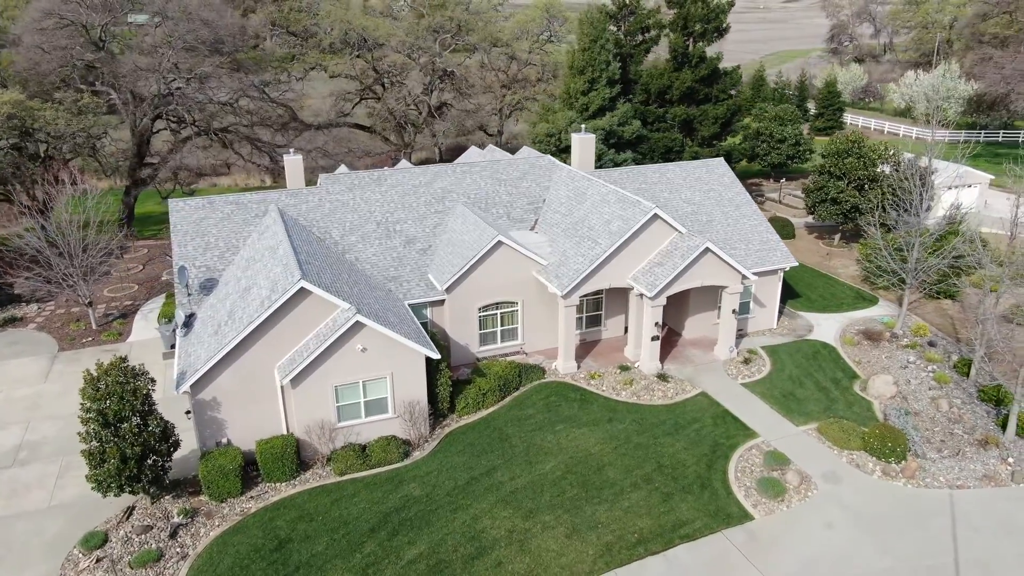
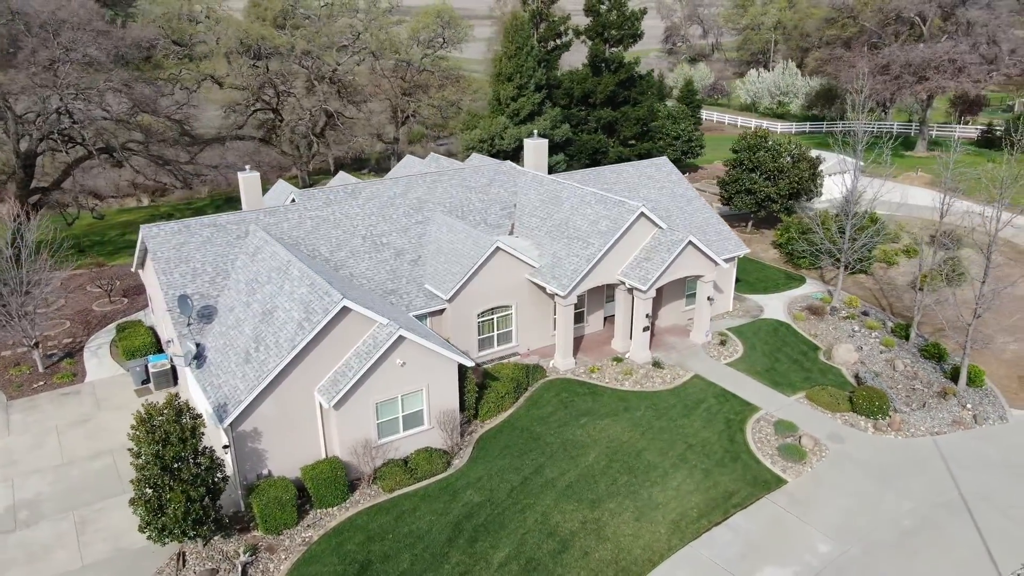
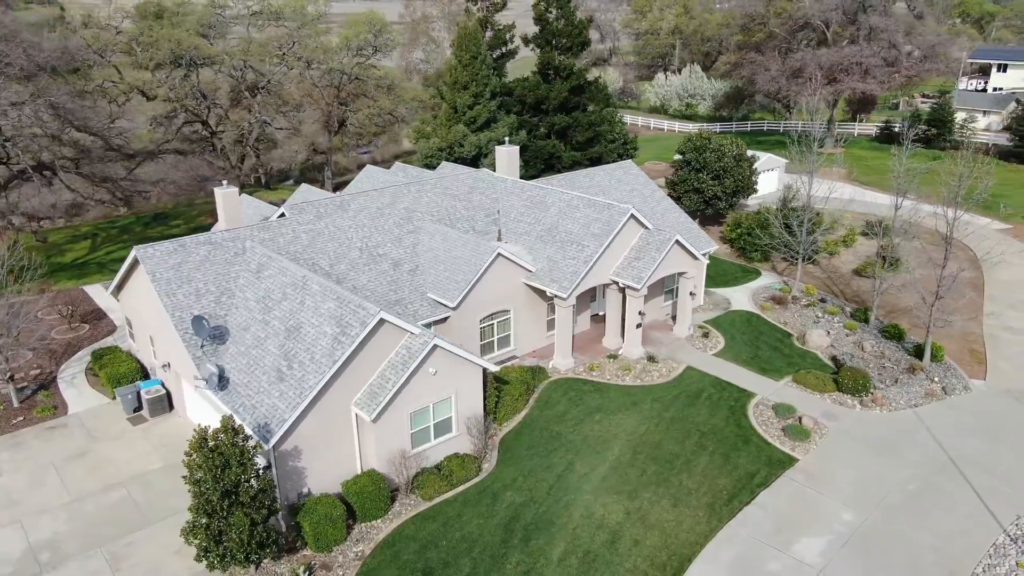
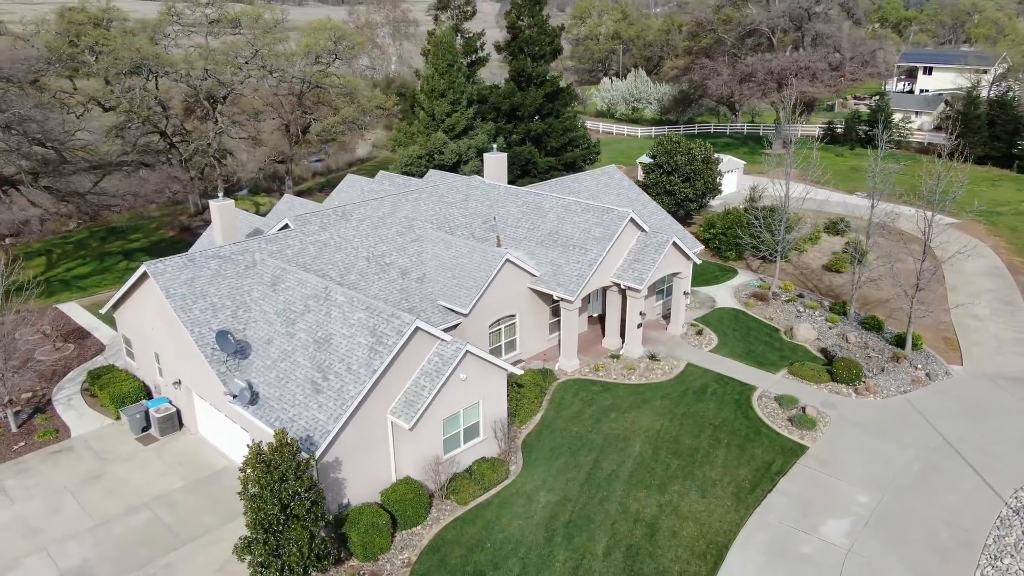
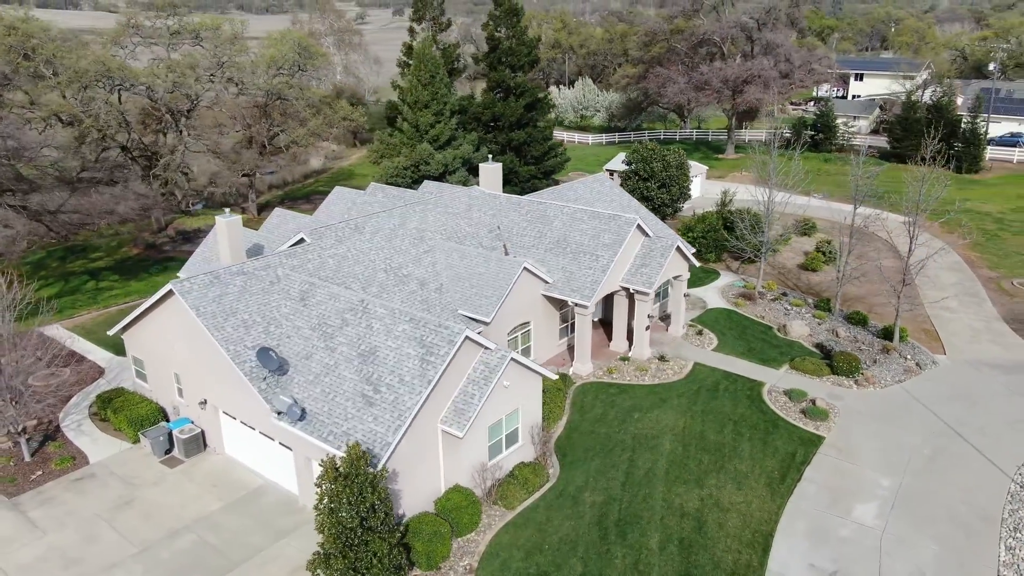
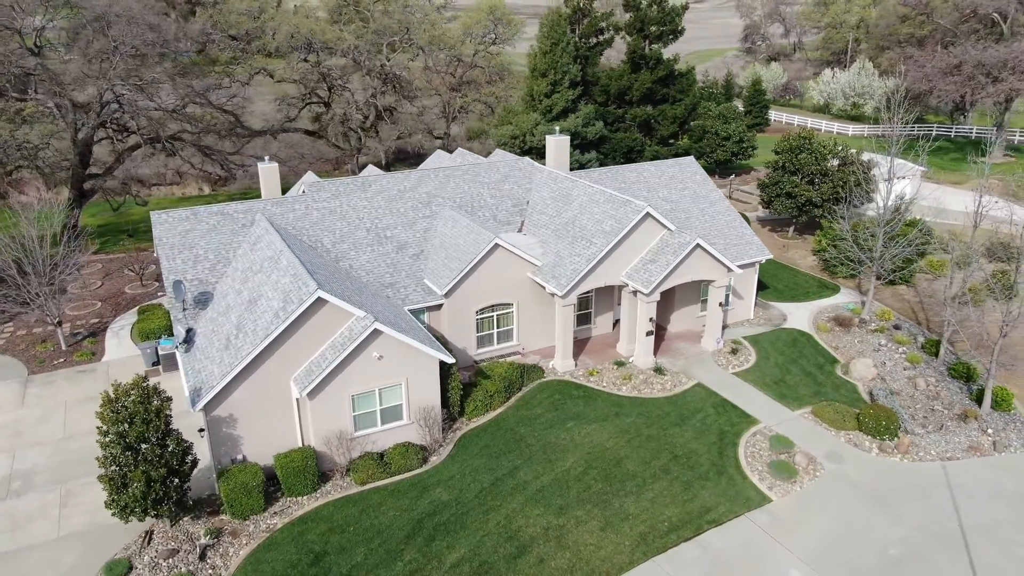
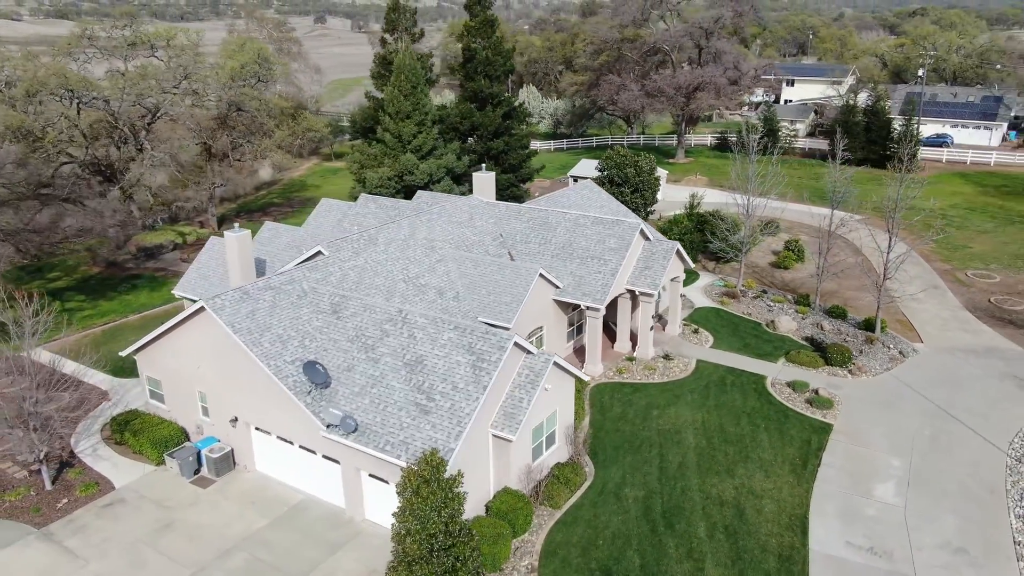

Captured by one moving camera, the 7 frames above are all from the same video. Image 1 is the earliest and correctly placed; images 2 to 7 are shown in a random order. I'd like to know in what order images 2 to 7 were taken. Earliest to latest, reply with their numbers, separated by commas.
6, 2, 3, 4, 5, 7
